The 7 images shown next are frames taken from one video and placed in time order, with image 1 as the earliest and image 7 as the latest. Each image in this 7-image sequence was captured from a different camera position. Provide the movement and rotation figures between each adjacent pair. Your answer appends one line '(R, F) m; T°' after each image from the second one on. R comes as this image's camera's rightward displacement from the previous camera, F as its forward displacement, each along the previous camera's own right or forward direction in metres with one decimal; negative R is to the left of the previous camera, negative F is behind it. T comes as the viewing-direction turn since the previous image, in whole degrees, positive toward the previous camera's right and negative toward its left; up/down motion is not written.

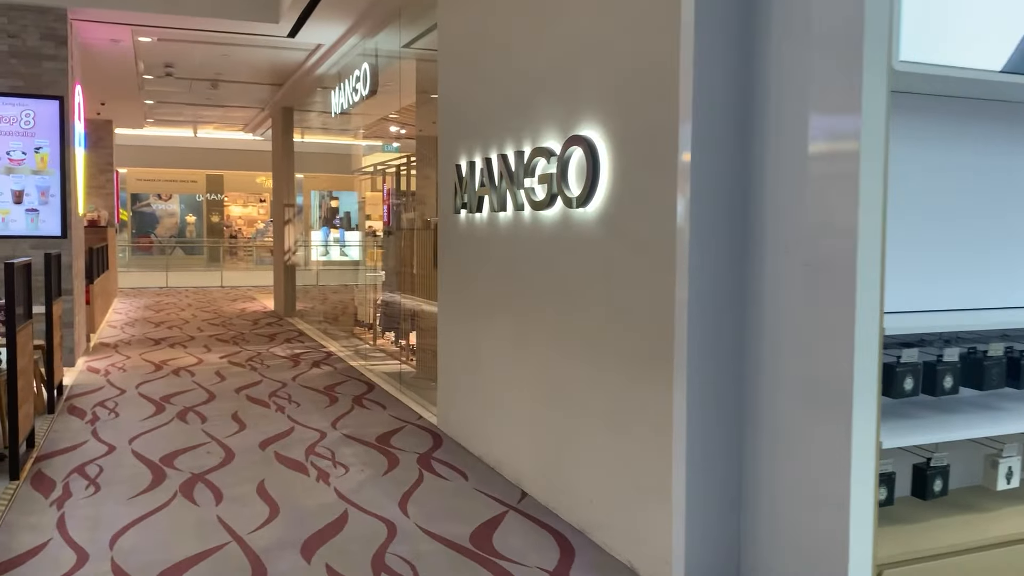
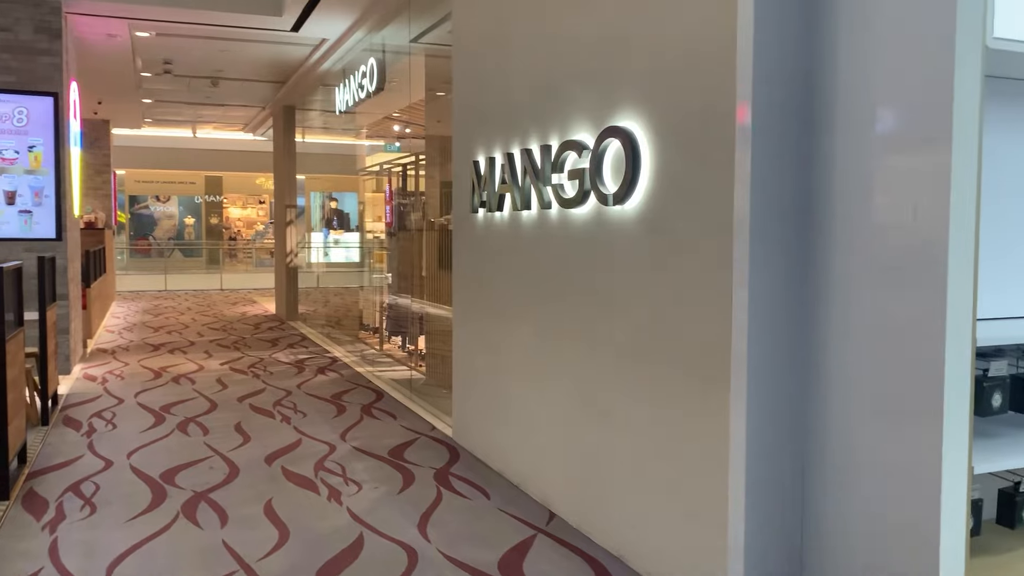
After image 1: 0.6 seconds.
(-0.1, +0.2) m; 0°
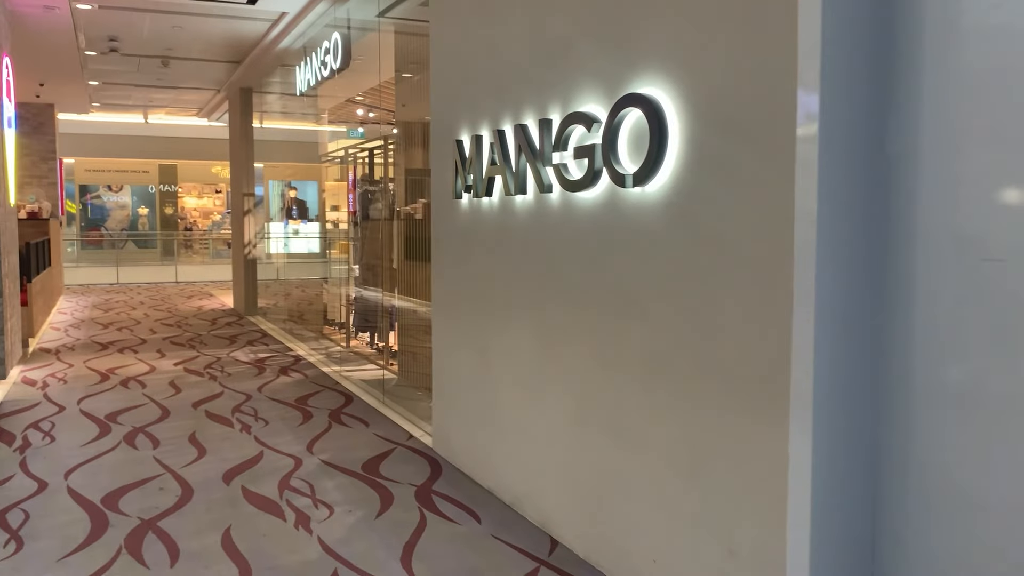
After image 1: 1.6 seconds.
(-0.1, +0.4) m; +2°
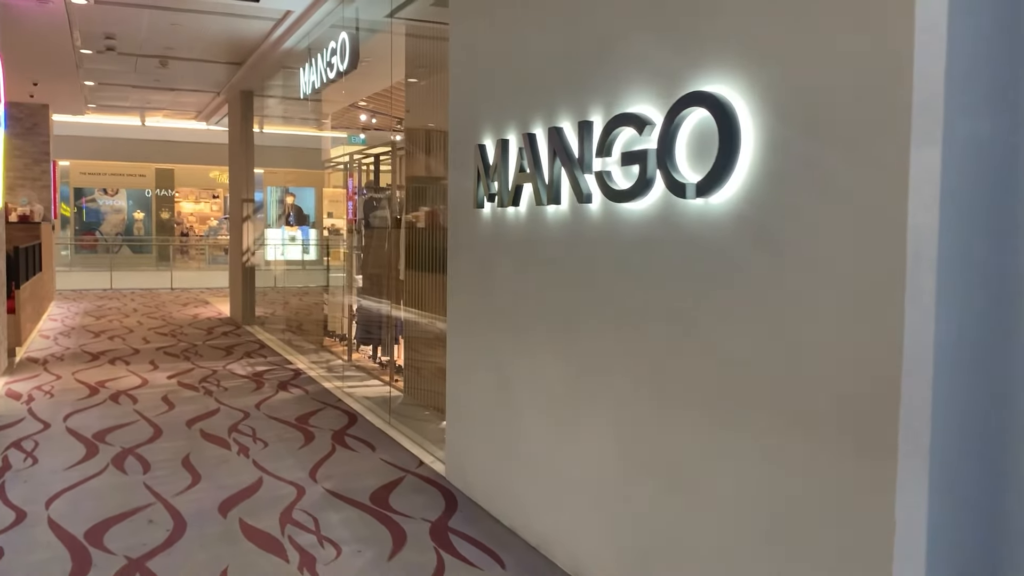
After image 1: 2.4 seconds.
(-0.1, +0.3) m; 0°
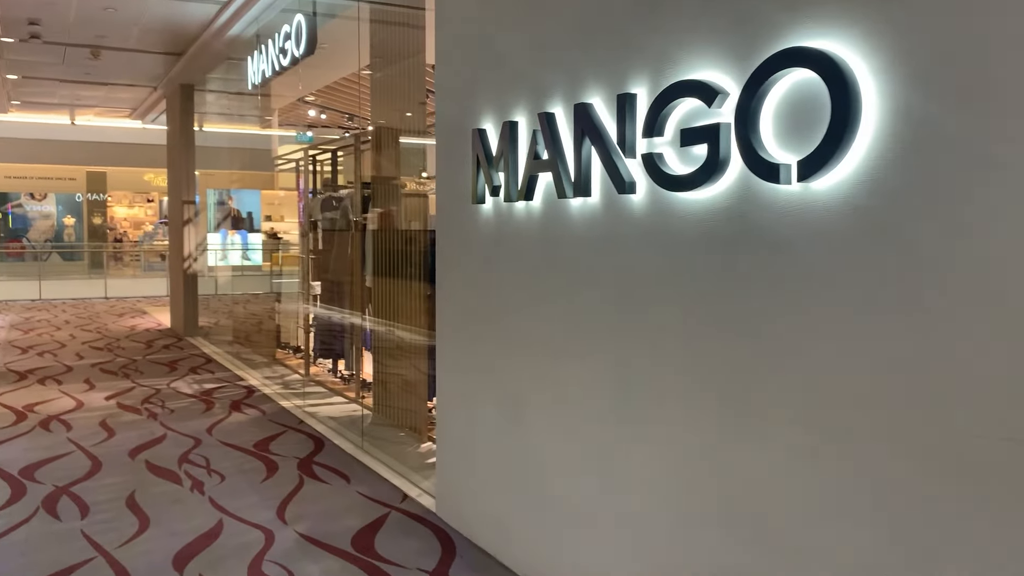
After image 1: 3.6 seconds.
(-0.2, +0.5) m; +4°
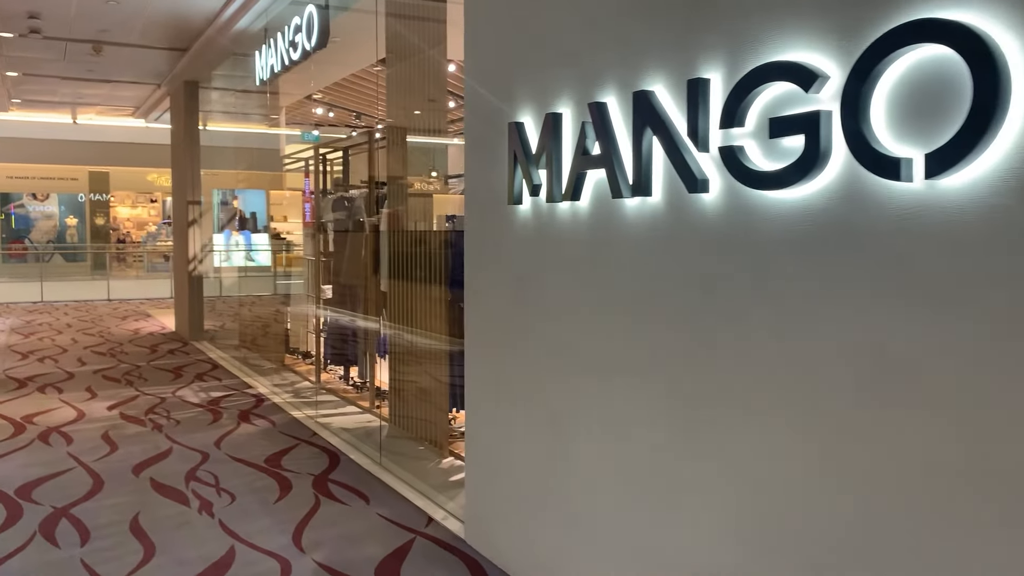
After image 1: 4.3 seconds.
(-0.1, +0.3) m; 0°
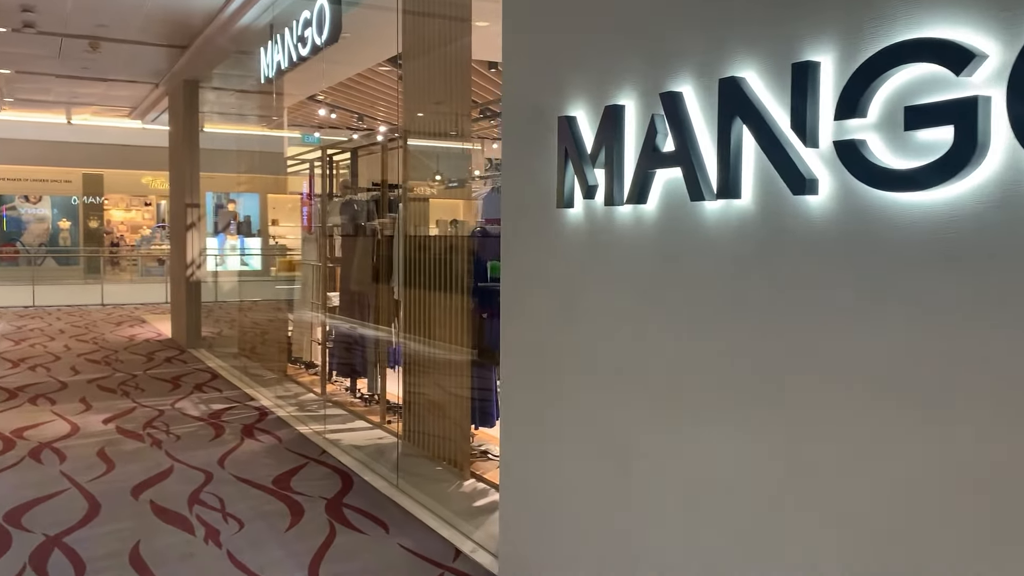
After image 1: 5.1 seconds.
(-0.1, +0.3) m; 0°
